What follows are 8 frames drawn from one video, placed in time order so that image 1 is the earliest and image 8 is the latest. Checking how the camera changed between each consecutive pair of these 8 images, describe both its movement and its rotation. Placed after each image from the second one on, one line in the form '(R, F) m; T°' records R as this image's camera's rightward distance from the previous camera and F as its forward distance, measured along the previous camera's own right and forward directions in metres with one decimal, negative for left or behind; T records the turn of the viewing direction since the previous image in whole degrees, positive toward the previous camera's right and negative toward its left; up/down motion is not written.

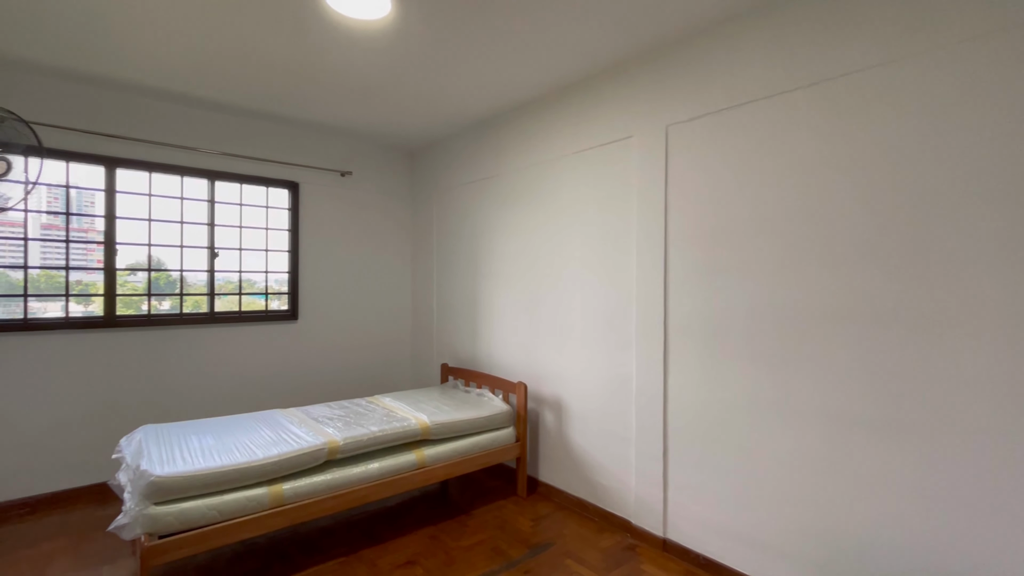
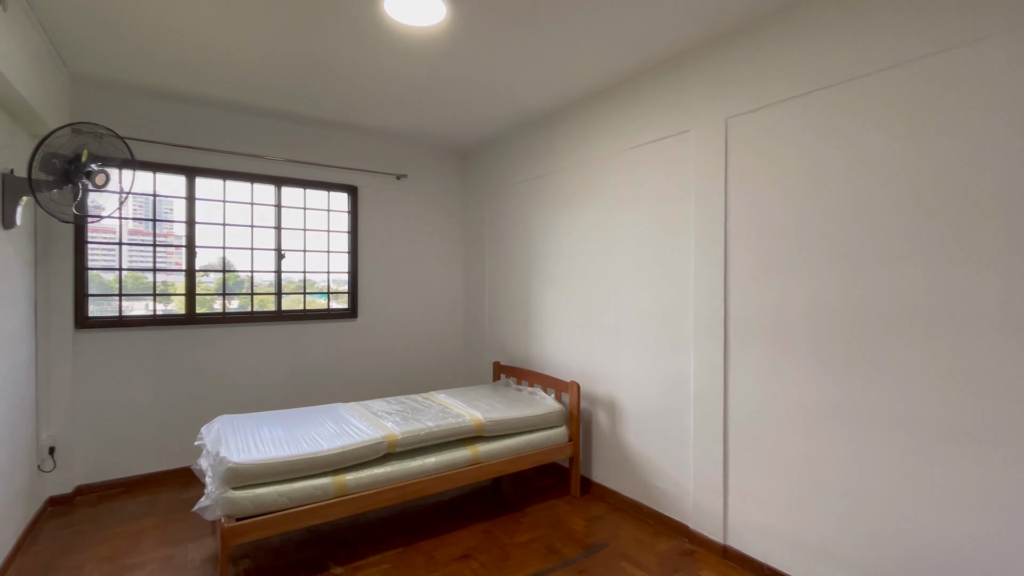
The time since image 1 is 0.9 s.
(0.0, 0.0) m; -6°
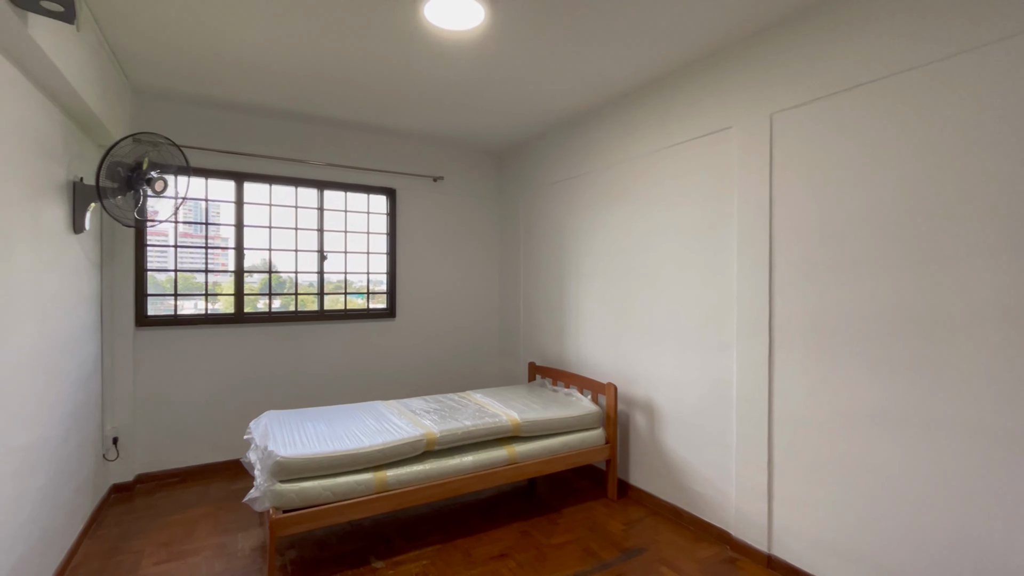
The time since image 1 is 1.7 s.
(0.0, 0.0) m; -4°
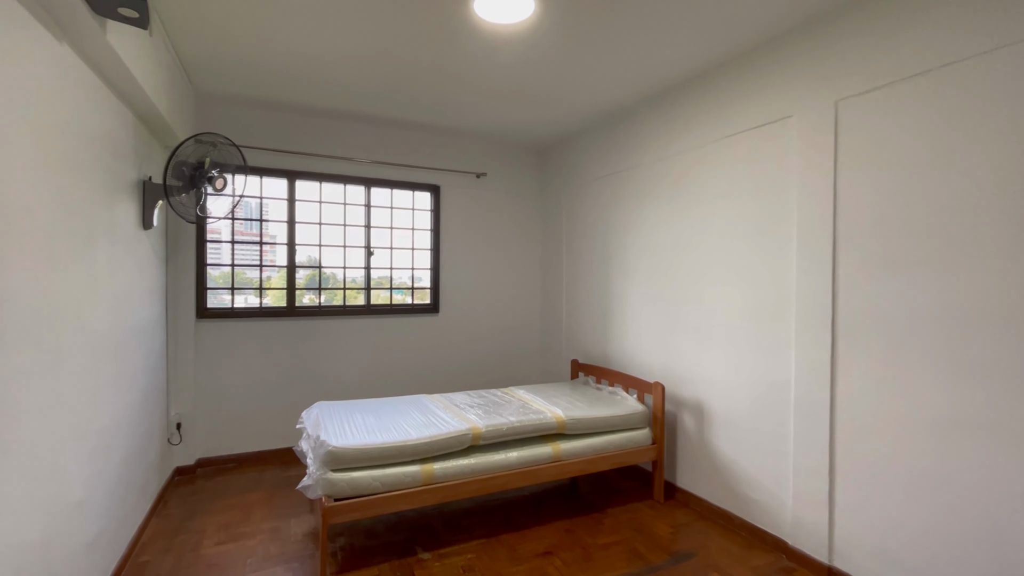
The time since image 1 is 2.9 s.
(-0.1, 0.0) m; -4°
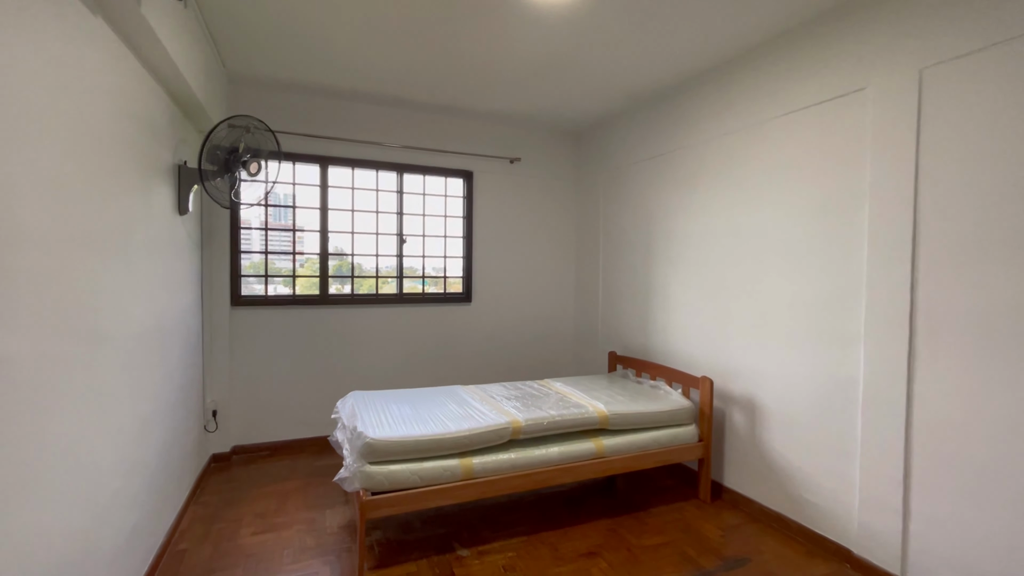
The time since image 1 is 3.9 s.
(-0.1, +0.1) m; -3°
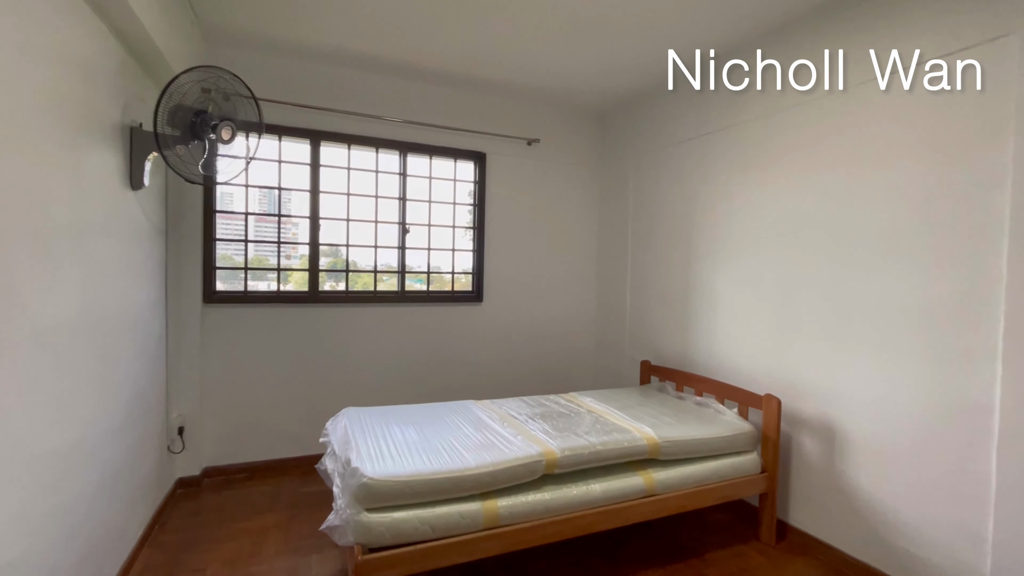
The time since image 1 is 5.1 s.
(-0.2, +0.5) m; +1°
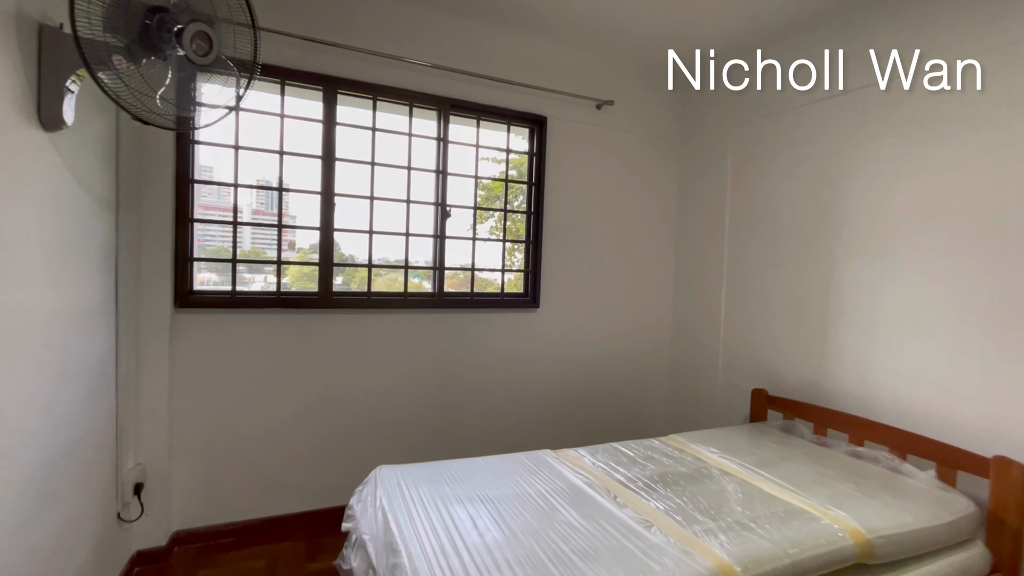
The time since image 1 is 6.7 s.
(-0.4, +0.7) m; 0°
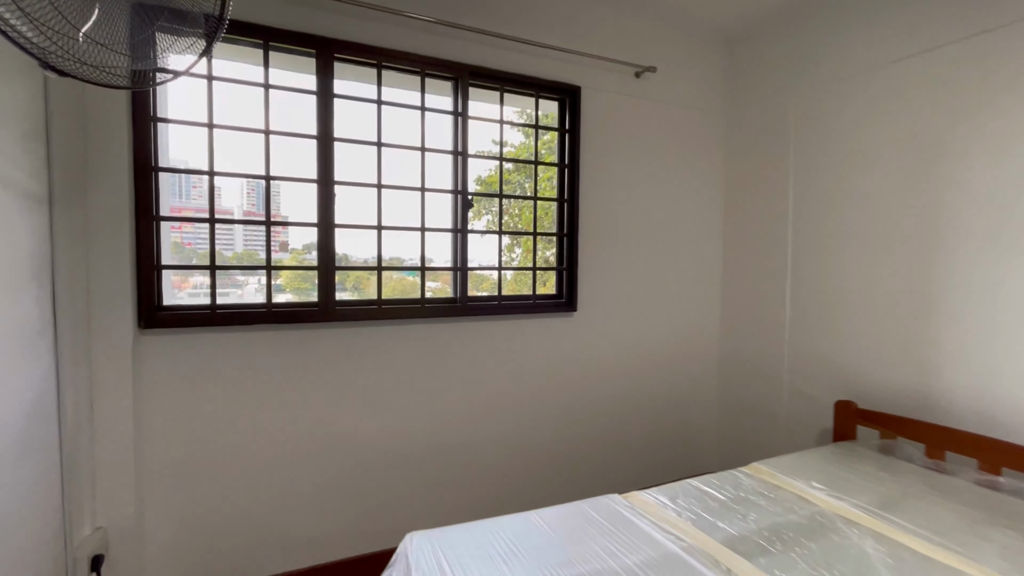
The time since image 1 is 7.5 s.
(-0.2, +0.4) m; +1°
